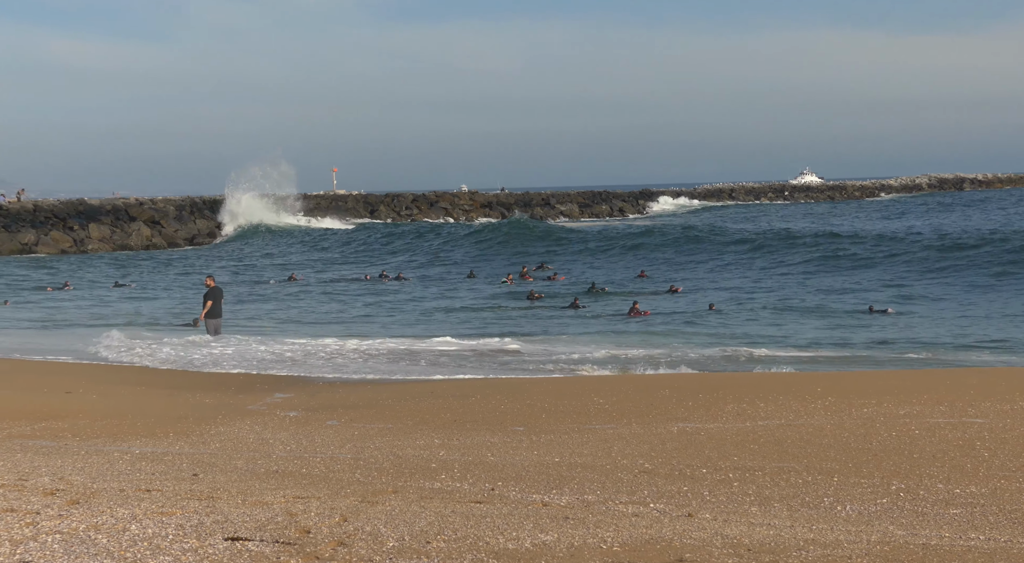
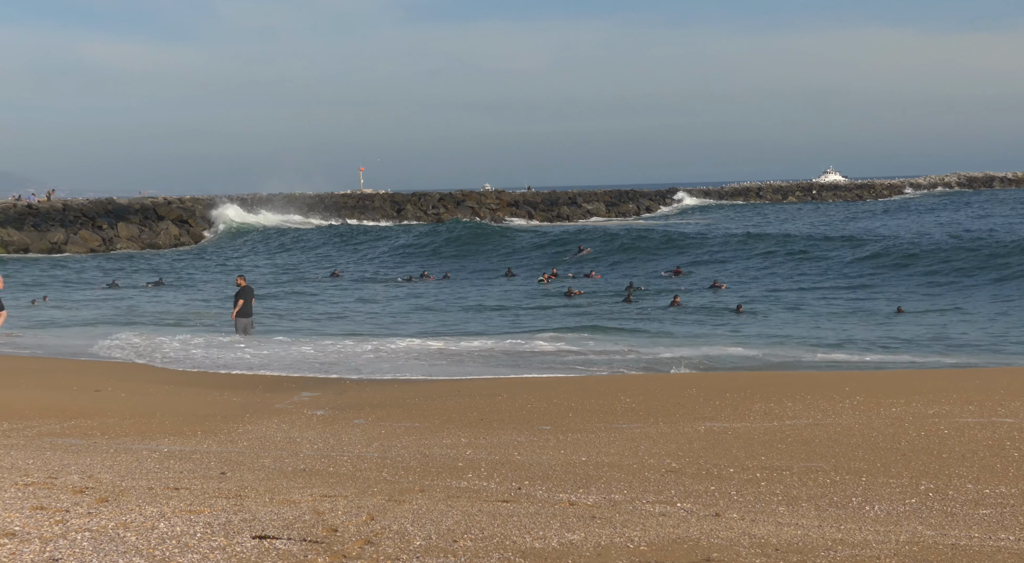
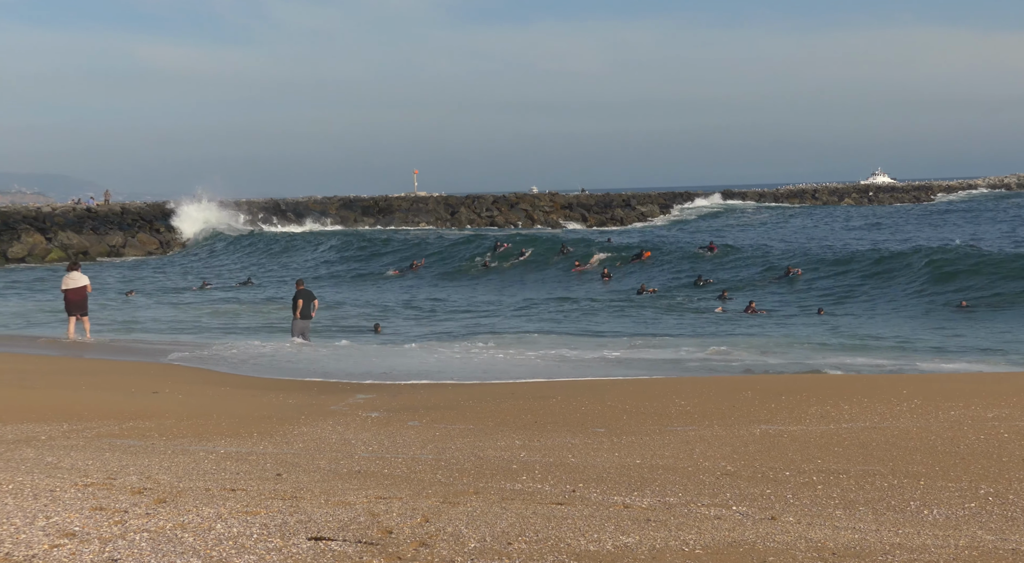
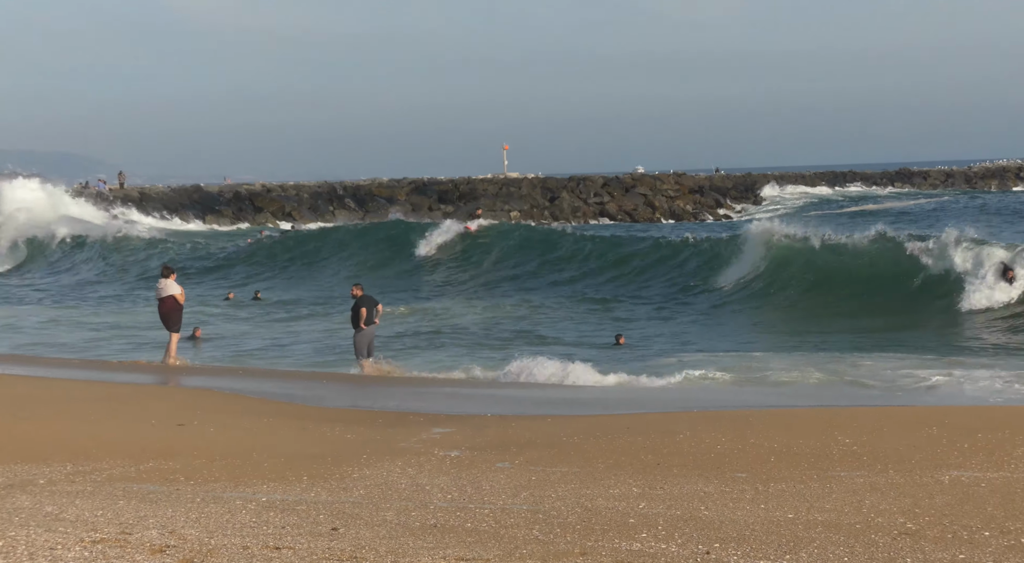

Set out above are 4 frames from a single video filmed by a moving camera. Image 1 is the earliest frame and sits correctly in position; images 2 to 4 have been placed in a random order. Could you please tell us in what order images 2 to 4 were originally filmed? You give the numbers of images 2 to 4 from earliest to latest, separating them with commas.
2, 3, 4
